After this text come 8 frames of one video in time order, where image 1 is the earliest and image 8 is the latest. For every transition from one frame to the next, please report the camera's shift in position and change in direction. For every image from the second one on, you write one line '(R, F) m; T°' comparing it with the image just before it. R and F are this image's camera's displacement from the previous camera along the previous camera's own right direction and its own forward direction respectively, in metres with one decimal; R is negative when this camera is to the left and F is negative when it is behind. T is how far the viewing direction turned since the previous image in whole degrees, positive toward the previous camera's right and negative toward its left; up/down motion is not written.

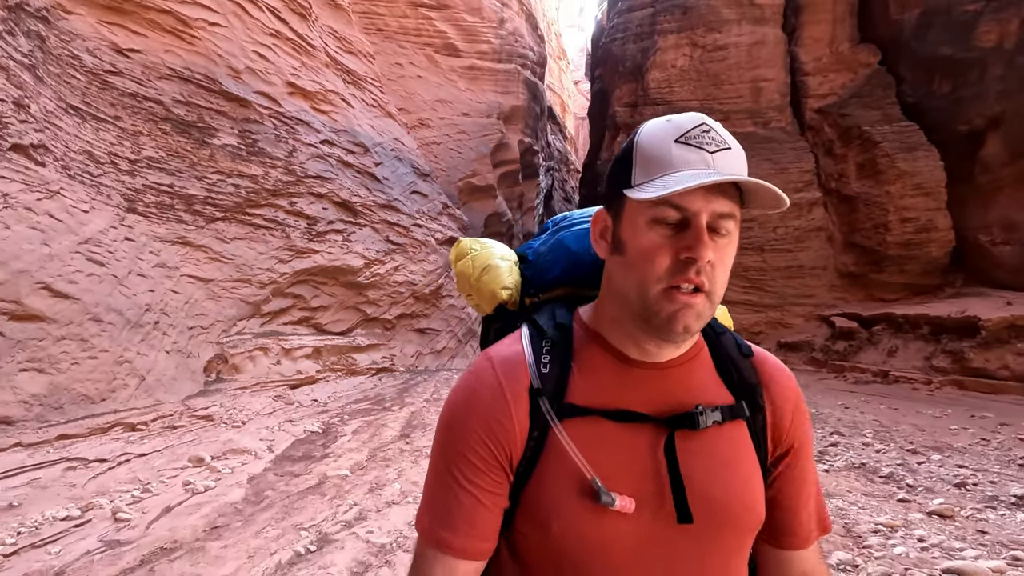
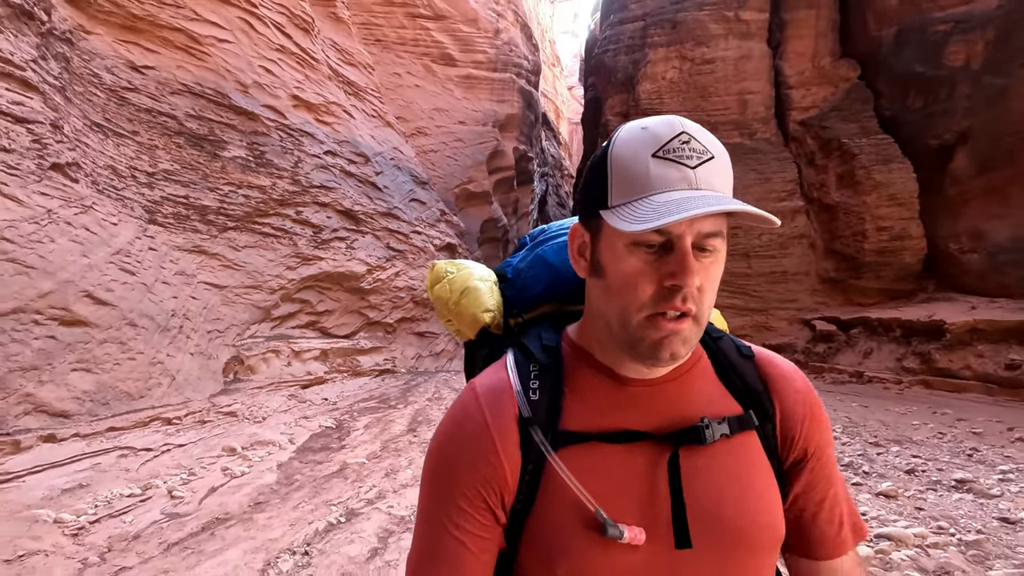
(0.0, -0.3) m; +1°
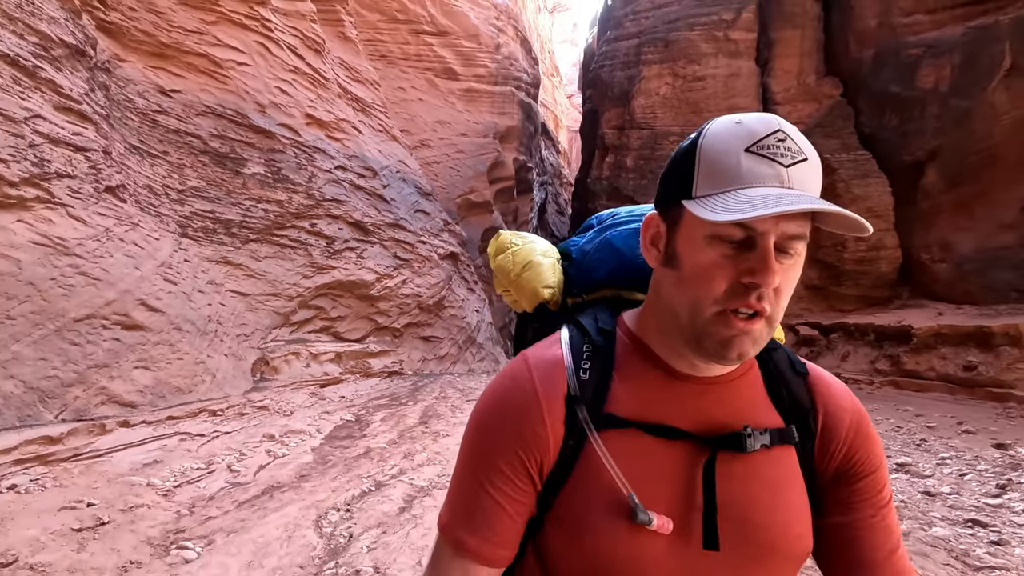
(0.0, -0.5) m; 0°
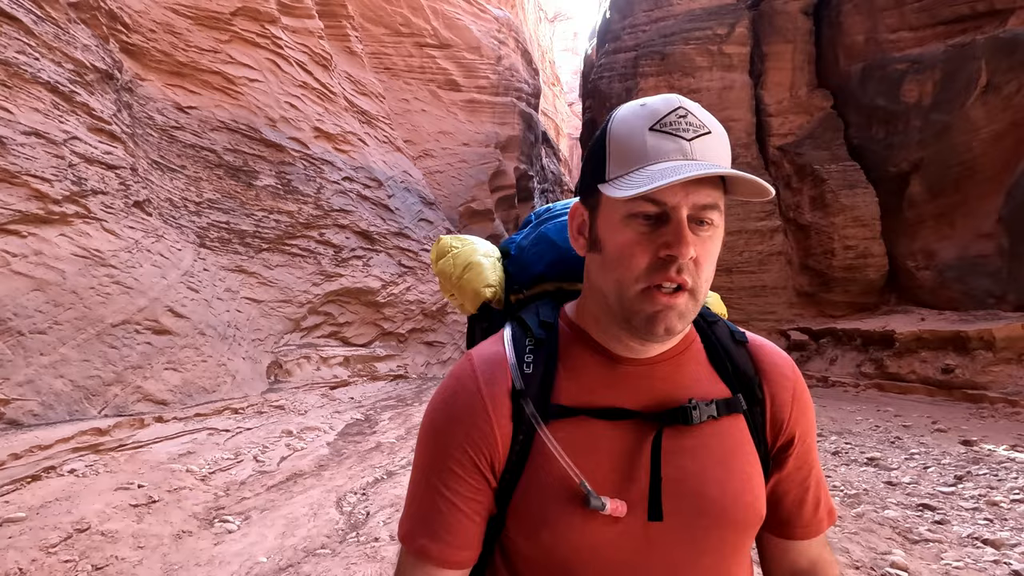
(0.0, -0.3) m; 0°
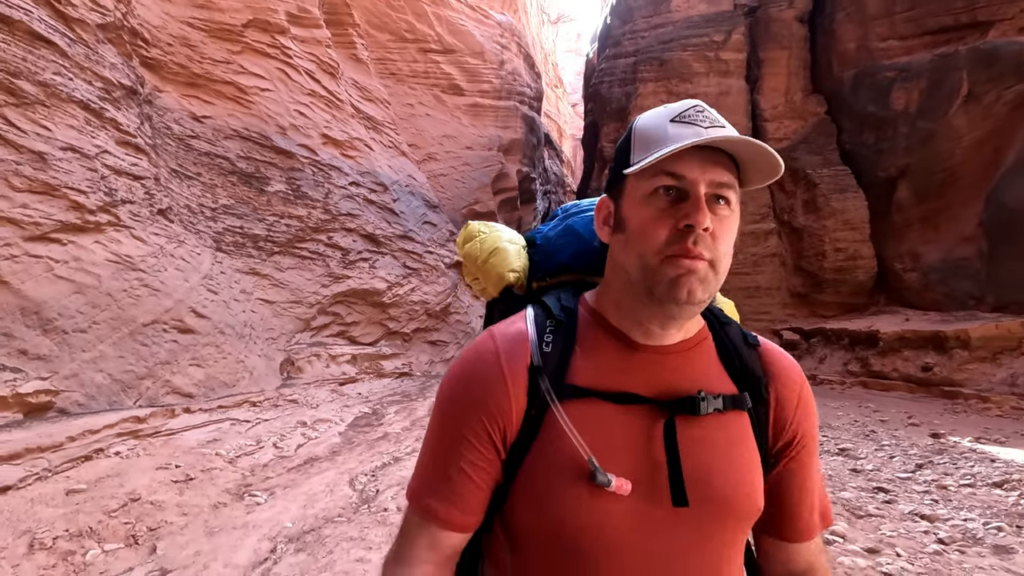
(+0.1, -0.3) m; 0°
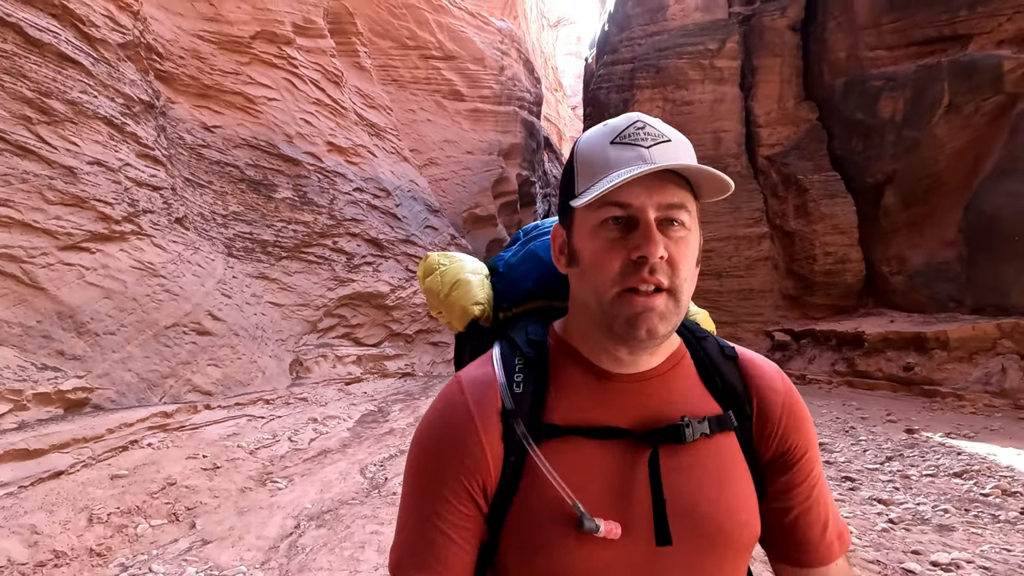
(0.0, -0.3) m; 0°
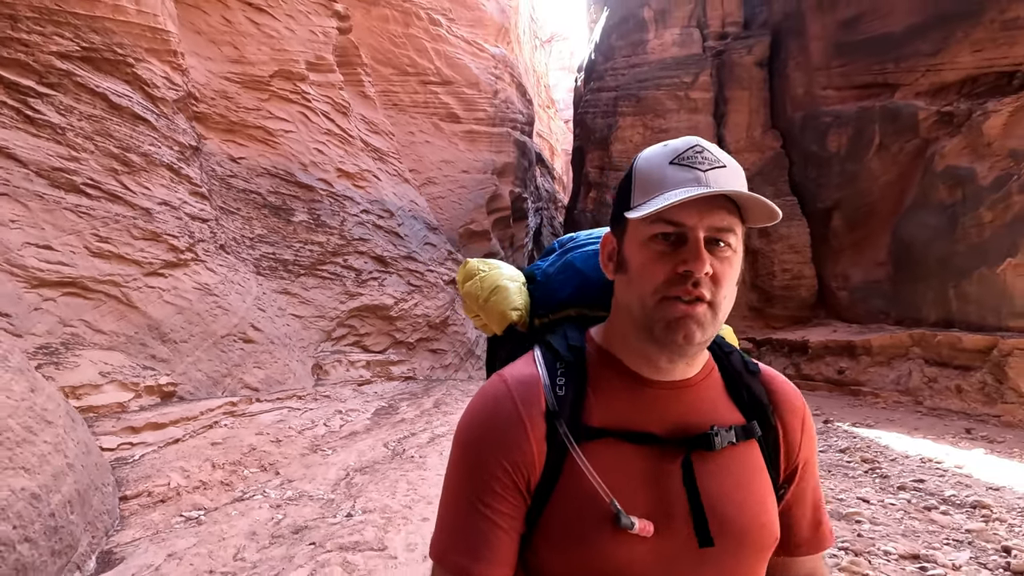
(+0.1, -1.0) m; +1°
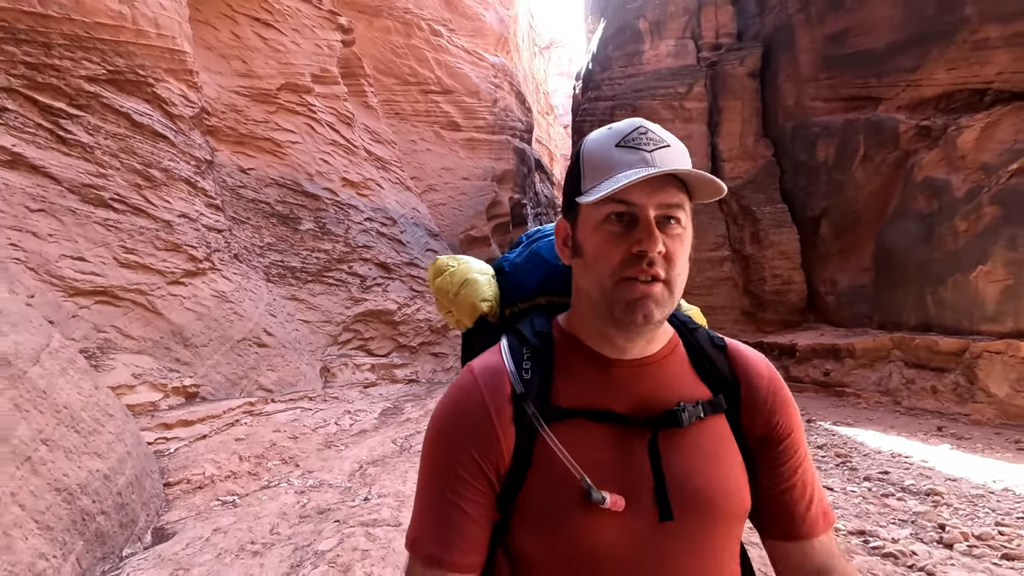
(0.0, -0.3) m; 0°
